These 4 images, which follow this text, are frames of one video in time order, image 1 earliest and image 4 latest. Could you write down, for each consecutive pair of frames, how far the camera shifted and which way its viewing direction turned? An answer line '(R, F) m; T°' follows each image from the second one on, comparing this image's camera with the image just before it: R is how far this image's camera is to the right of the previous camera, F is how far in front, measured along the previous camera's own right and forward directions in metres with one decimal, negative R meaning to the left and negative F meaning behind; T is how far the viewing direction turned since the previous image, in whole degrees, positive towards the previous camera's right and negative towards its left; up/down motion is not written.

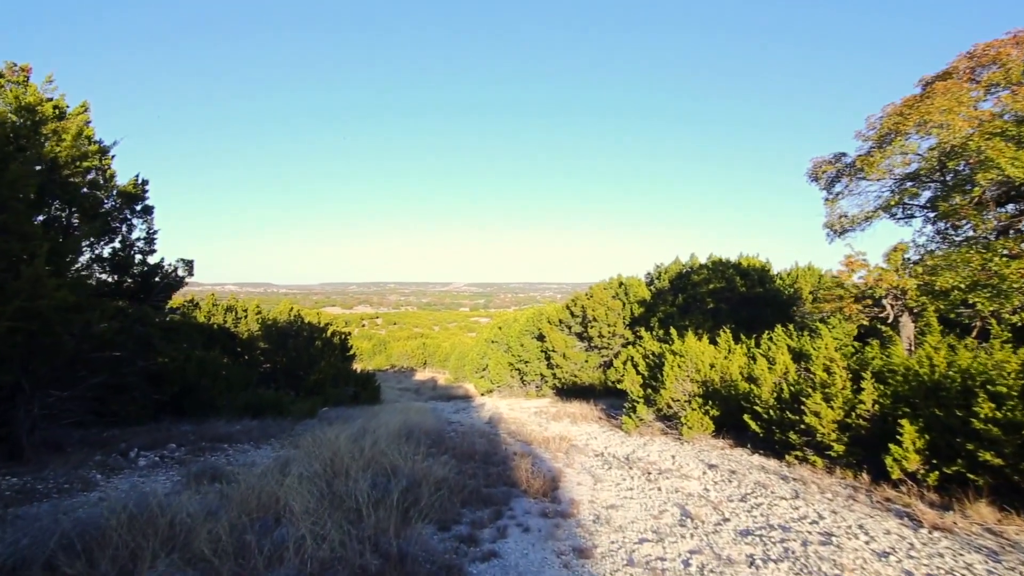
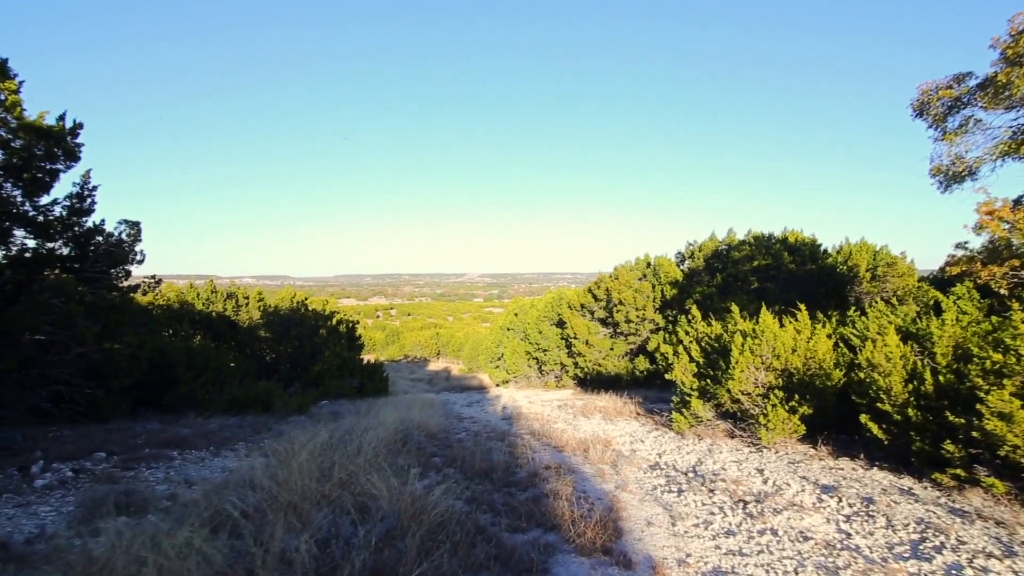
(-0.2, +2.2) m; -1°
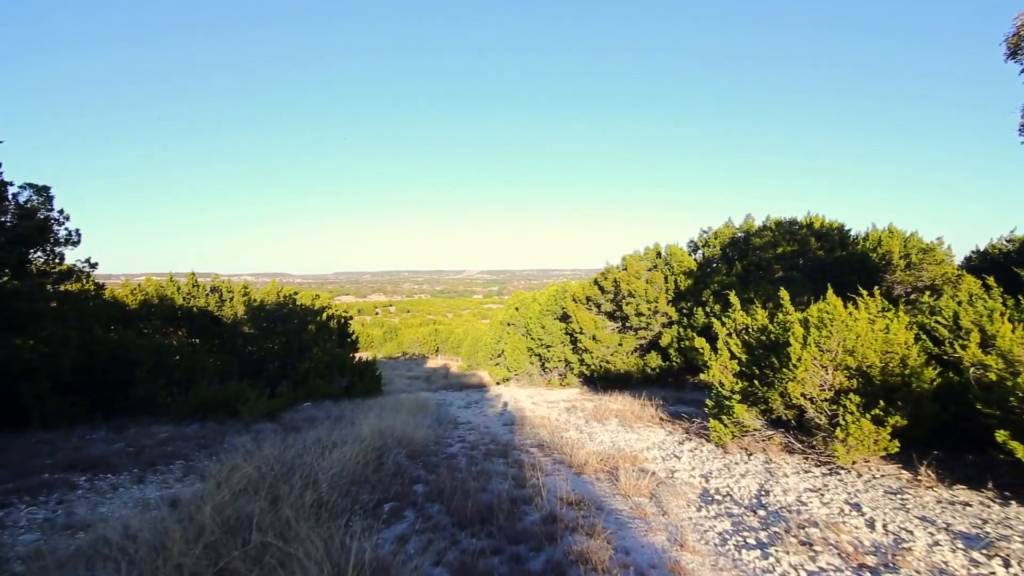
(-0.1, +1.7) m; 0°
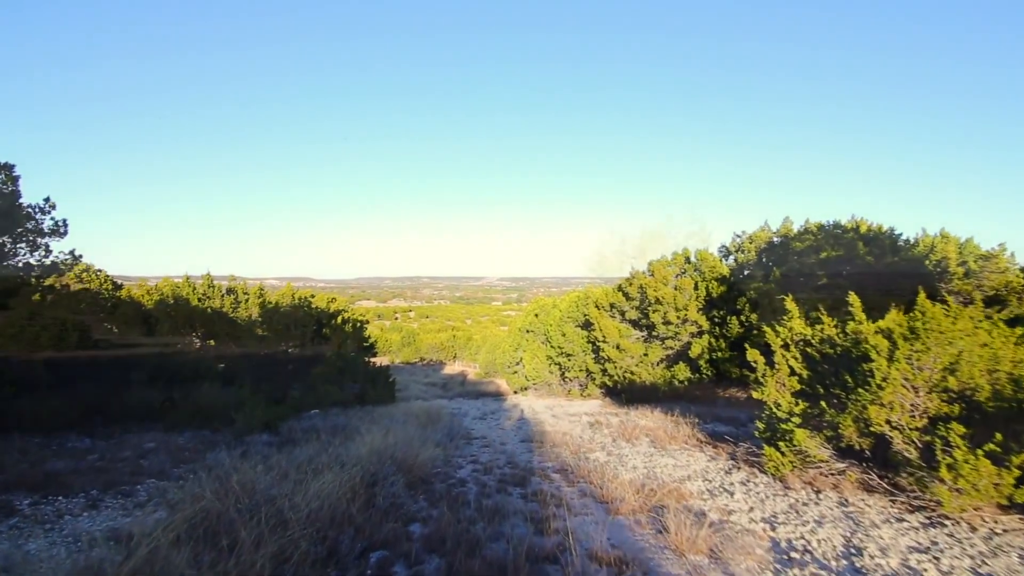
(0.0, +1.0) m; -2°
